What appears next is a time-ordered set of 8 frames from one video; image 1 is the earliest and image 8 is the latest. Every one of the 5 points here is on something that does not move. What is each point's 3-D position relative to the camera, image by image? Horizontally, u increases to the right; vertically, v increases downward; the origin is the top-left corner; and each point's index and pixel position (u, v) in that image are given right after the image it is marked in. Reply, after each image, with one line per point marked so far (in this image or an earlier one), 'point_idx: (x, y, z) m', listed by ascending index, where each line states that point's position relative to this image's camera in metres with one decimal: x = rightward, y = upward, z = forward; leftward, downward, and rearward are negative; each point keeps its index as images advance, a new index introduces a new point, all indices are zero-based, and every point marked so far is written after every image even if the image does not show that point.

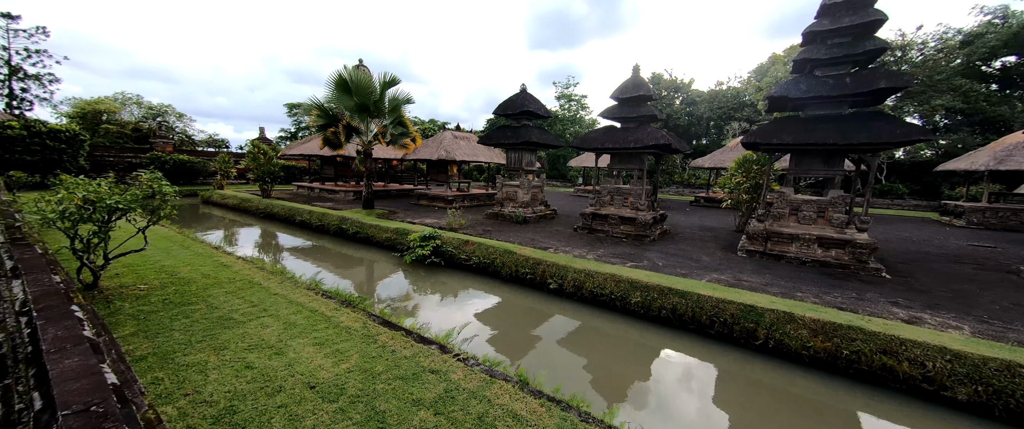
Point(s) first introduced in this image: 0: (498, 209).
0: (-0.5, +0.2, +11.3) m
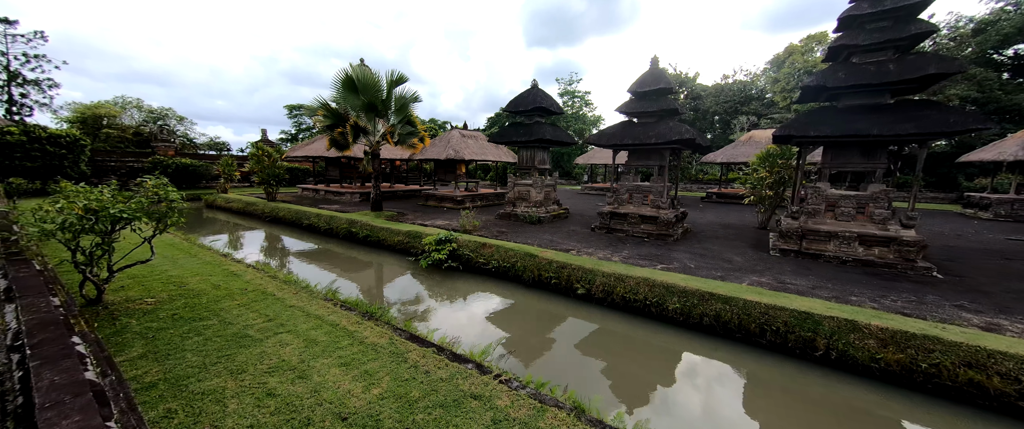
0: (-0.1, +0.2, +11.0) m
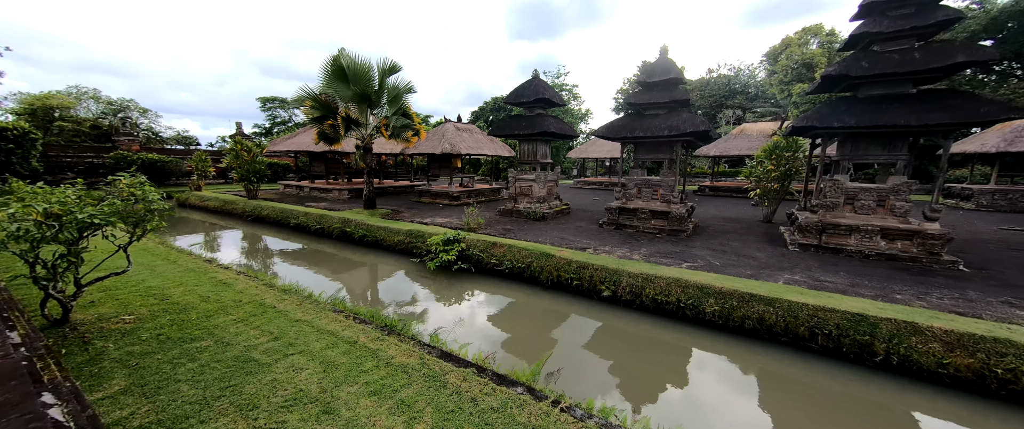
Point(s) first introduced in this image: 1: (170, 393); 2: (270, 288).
0: (-0.1, +0.3, +10.6) m
1: (-2.7, -1.4, +2.6) m
2: (-3.5, -1.1, +4.8) m
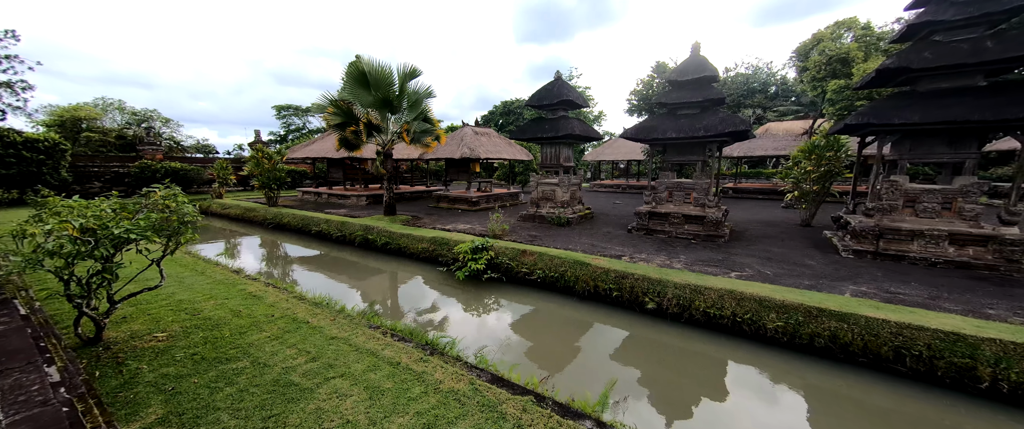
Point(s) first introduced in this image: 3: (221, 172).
0: (+0.6, +0.1, +10.3) m
1: (-2.2, -1.5, +2.4) m
2: (-3.0, -1.2, +4.7) m
3: (-13.3, +1.9, +15.0) m
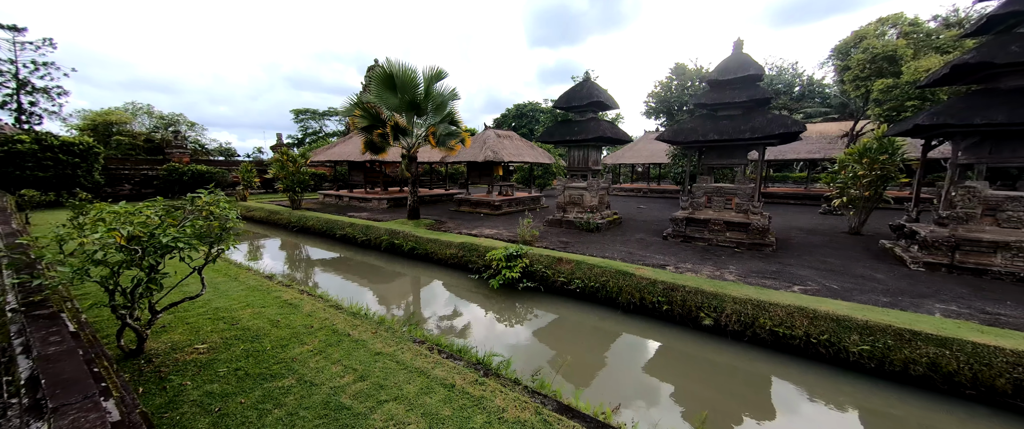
0: (+1.4, 0.0, +10.1) m
1: (-1.6, -1.6, +2.2) m
2: (-2.4, -1.3, +4.5) m
3: (-12.3, +1.8, +15.2) m
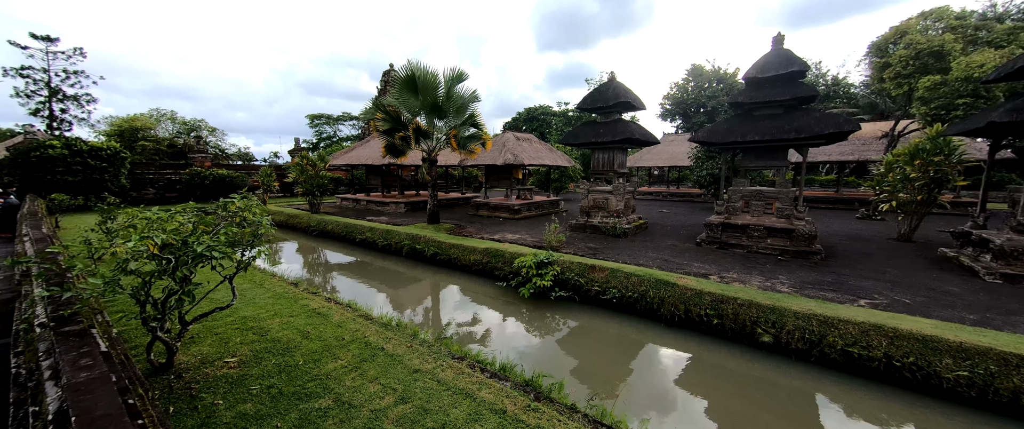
0: (+2.1, -0.2, +9.7) m
1: (-1.2, -1.6, +2.0) m
2: (-1.9, -1.4, +4.3) m
3: (-11.5, +1.6, +15.3) m
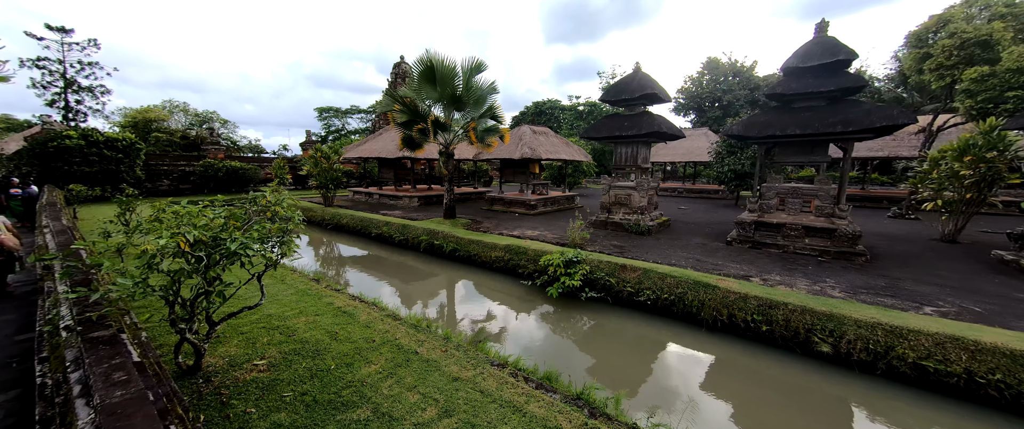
0: (+2.7, -0.1, +9.5) m
1: (-0.8, -1.6, +1.8) m
2: (-1.4, -1.3, +4.1) m
3: (-10.8, +2.0, +15.3) m
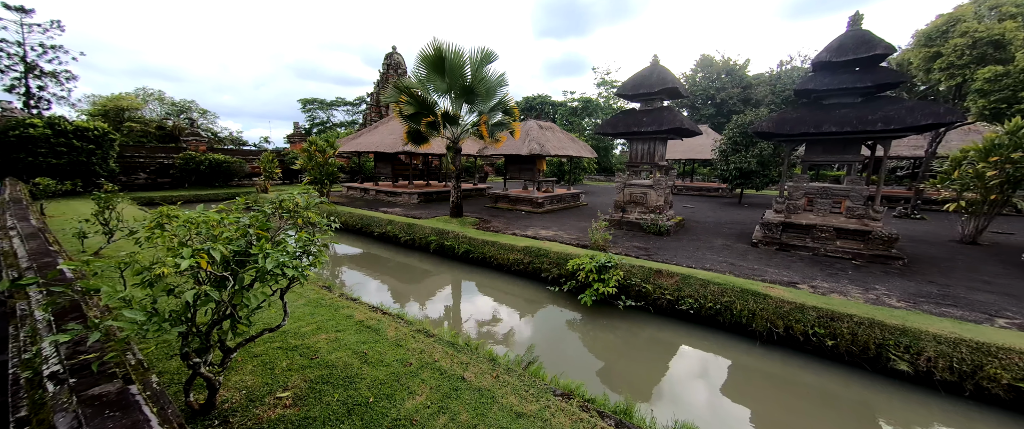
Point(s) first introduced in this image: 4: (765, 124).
0: (+3.0, 0.0, +9.1) m
1: (-0.2, -1.7, +1.3) m
2: (-0.9, -1.4, +3.7) m
3: (-10.7, +2.1, +14.4) m
4: (+5.2, +1.8, +6.8) m
